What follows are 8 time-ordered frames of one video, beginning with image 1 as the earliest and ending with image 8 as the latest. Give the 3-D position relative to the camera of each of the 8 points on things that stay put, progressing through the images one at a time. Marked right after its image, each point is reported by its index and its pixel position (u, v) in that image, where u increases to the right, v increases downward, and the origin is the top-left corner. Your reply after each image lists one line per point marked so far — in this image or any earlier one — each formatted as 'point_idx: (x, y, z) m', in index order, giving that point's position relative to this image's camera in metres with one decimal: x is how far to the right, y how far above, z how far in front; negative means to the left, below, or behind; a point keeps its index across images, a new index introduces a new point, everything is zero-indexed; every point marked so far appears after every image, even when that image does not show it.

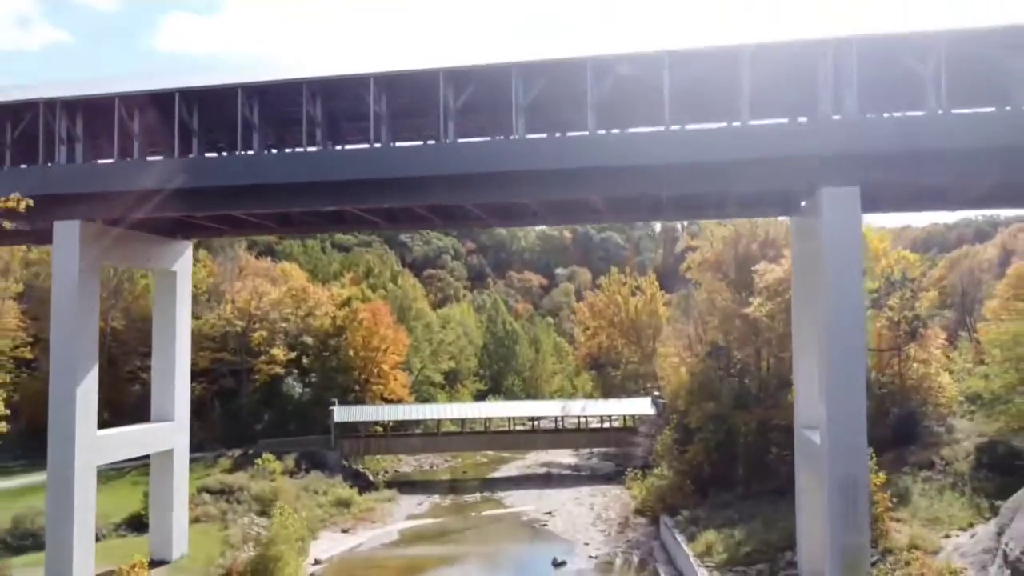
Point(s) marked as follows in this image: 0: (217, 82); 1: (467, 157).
0: (-5.0, +3.5, +14.4) m
1: (-0.6, +2.1, +14.1) m
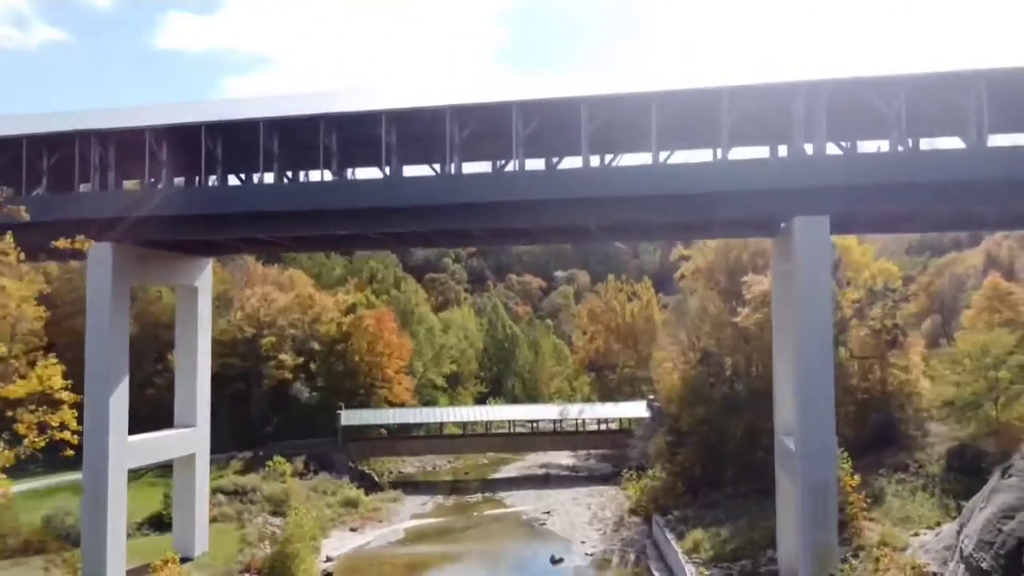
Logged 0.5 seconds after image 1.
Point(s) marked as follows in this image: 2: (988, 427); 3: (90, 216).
0: (-5.0, +3.1, +15.6) m
1: (-0.6, +1.8, +15.3) m
2: (+11.2, -3.3, +19.1) m
3: (-8.5, +1.4, +16.5) m
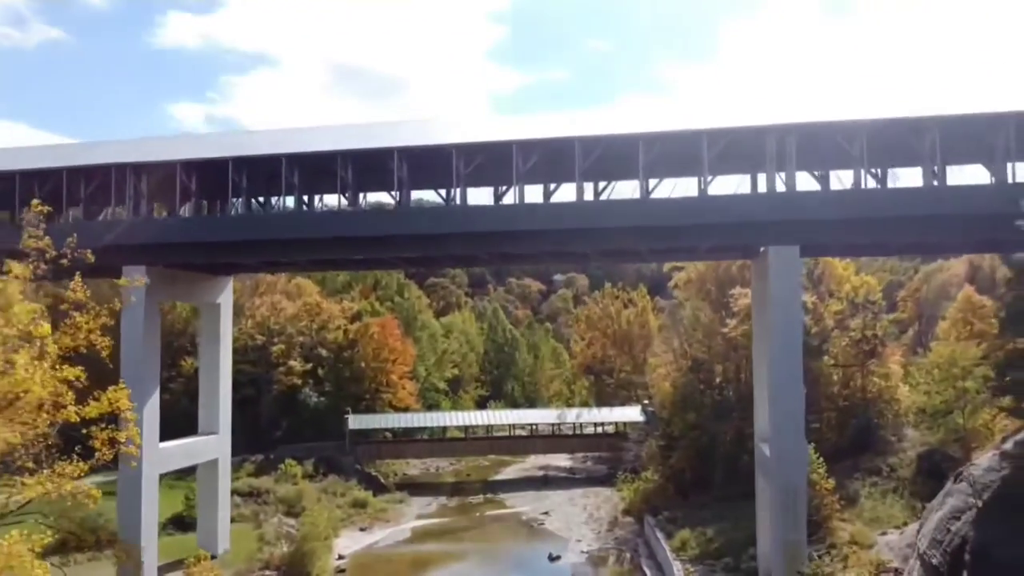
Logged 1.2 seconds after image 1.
0: (-5.0, +2.7, +17.0) m
1: (-0.6, +1.4, +16.7) m
2: (+11.2, -3.7, +20.6) m
3: (-8.5, +1.0, +18.0) m
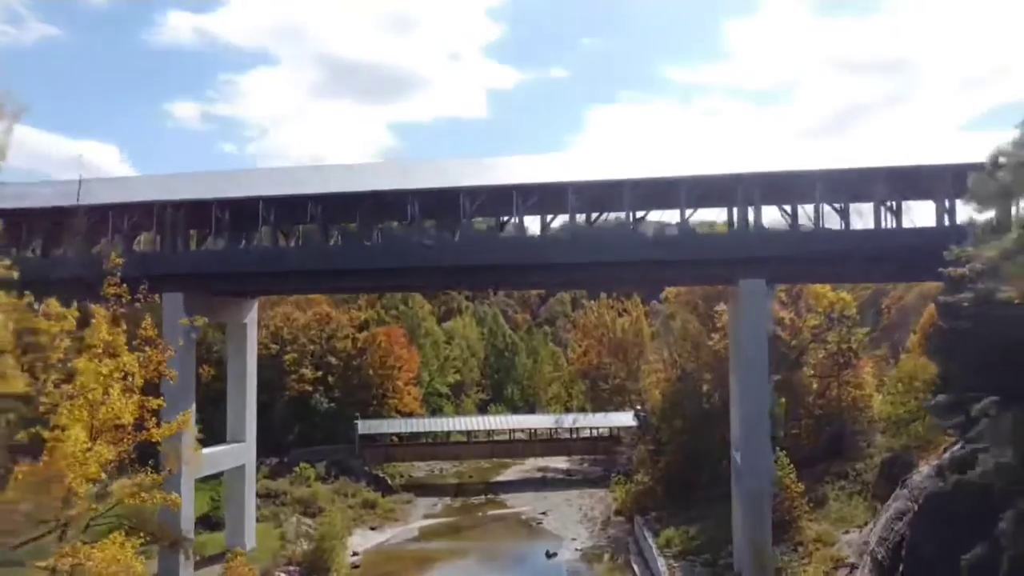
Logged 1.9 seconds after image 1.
0: (-4.9, +2.1, +19.0) m
1: (-0.6, +0.8, +18.8) m
2: (+11.2, -4.3, +22.7) m
3: (-8.5, +0.4, +20.0) m
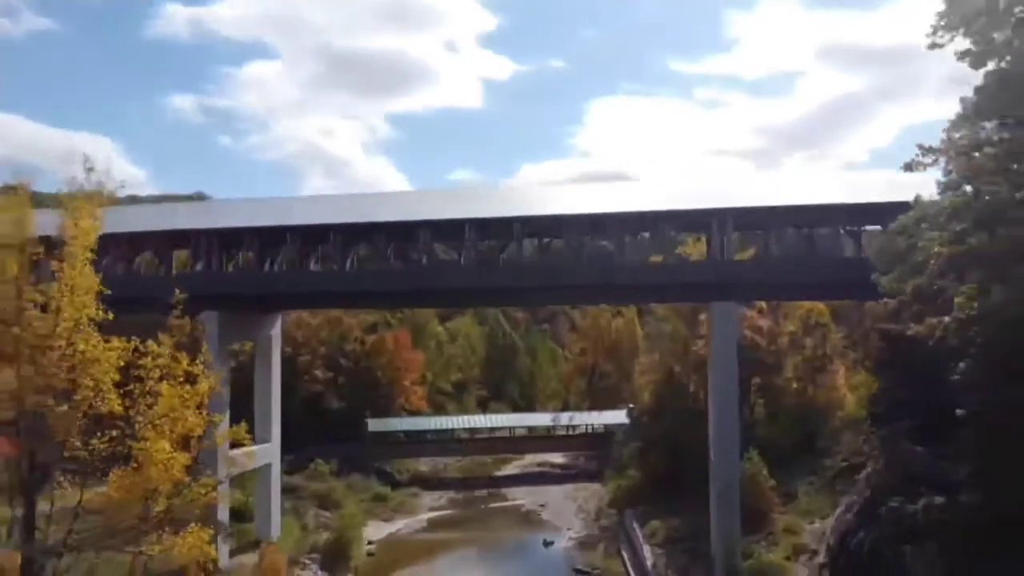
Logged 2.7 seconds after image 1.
0: (-4.9, +1.6, +21.4) m
1: (-0.6, +0.3, +21.1) m
2: (+11.3, -4.7, +25.1) m
3: (-8.5, -0.1, +22.4) m
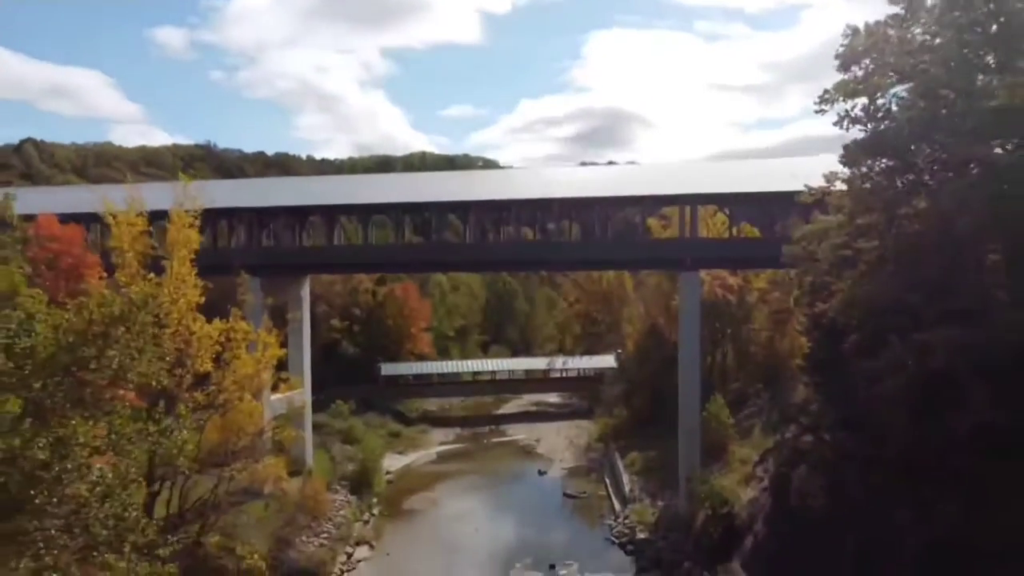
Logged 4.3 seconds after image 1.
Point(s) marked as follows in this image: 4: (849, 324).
0: (-5.0, +2.5, +25.0) m
1: (-0.6, +1.1, +24.8) m
2: (+11.2, -3.5, +29.2) m
3: (-8.5, +0.8, +26.1) m
4: (+5.7, -0.6, +13.7) m
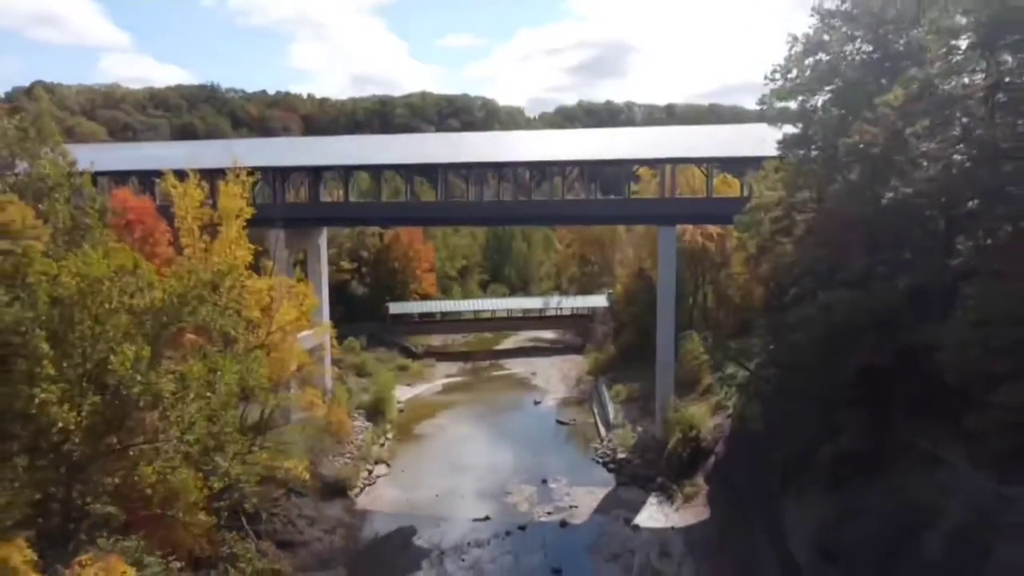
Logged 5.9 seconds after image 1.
0: (-5.0, +4.2, +27.9) m
1: (-0.7, +2.8, +27.8) m
2: (+11.2, -1.5, +32.6) m
3: (-8.6, +2.6, +29.1) m
4: (+5.6, +0.1, +16.9) m
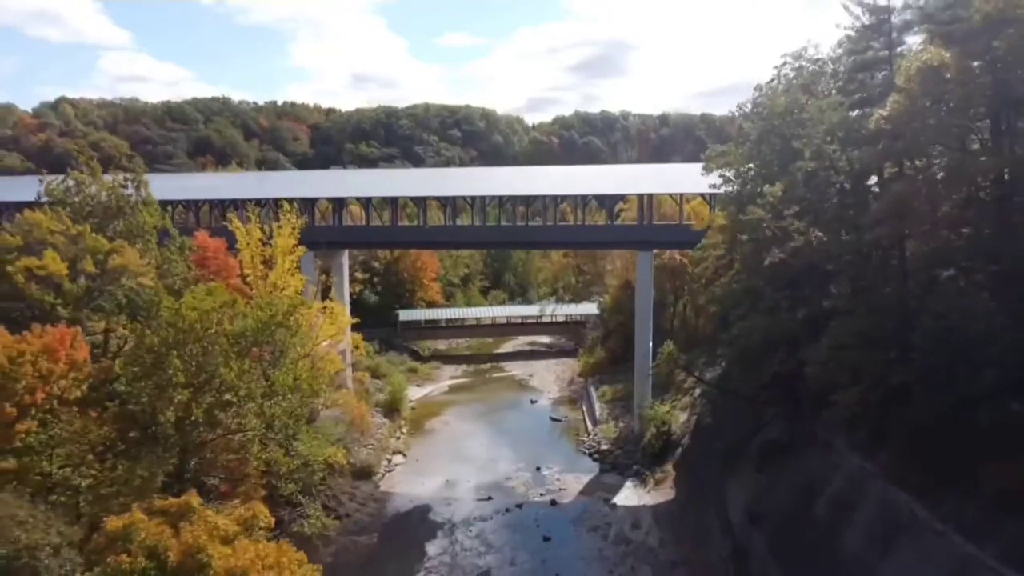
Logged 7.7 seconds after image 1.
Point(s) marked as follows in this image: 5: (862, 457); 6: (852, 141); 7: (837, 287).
0: (-5.1, +3.6, +32.4) m
1: (-0.7, +2.2, +32.4) m
2: (+11.1, -2.1, +37.1) m
3: (-8.7, +2.0, +33.6) m
4: (+5.6, -0.5, +21.4) m
5: (+7.2, -3.5, +16.7) m
6: (+6.6, +2.9, +15.7) m
7: (+6.6, 0.0, +16.5) m
